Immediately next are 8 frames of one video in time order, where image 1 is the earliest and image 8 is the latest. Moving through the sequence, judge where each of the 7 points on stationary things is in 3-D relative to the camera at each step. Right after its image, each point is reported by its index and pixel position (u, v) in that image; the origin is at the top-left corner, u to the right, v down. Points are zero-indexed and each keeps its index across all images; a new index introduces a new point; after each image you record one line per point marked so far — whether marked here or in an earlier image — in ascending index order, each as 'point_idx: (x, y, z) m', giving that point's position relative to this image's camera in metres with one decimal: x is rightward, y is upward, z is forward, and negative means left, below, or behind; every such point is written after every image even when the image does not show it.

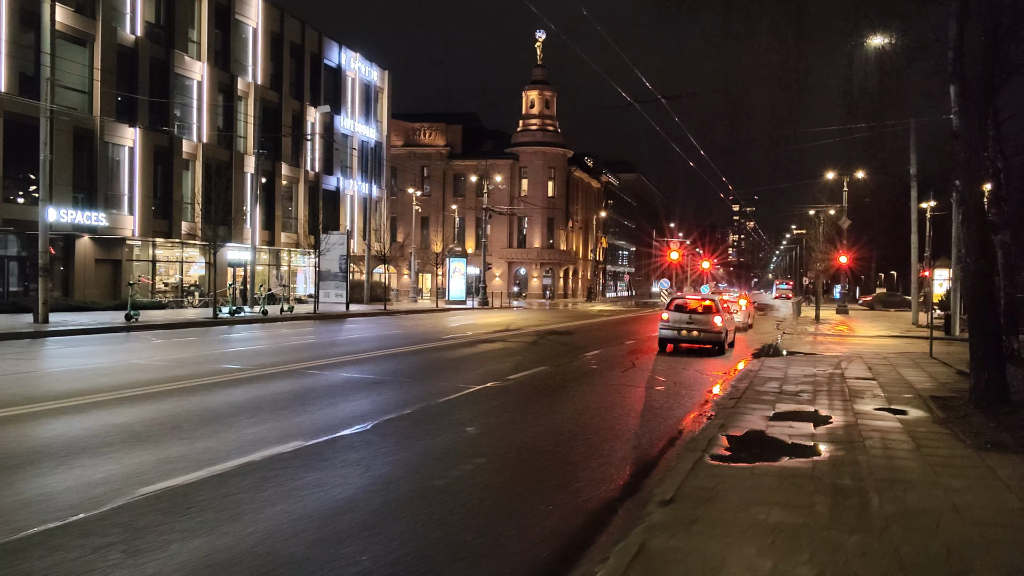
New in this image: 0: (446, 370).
0: (-0.6, -1.4, +14.7) m
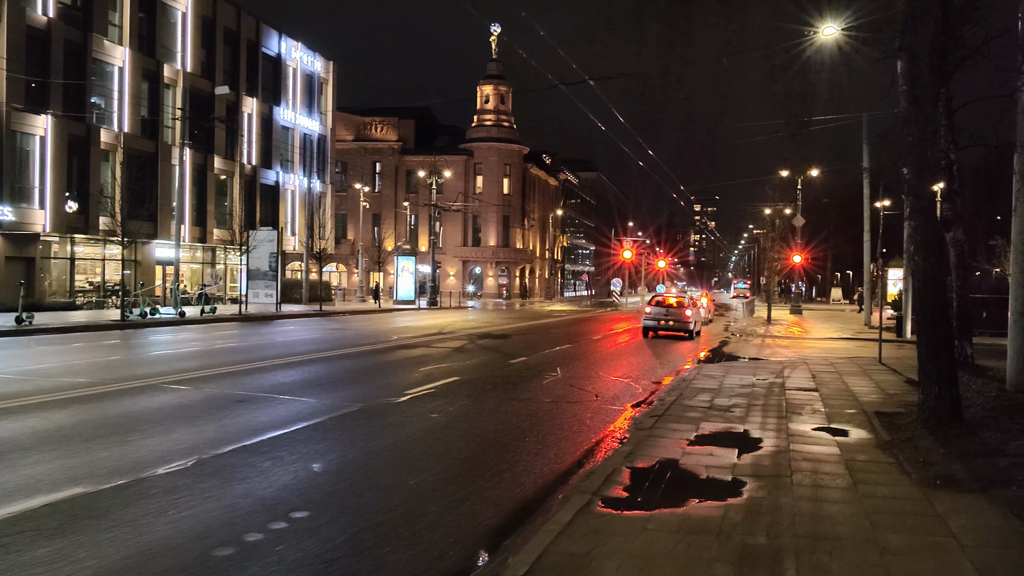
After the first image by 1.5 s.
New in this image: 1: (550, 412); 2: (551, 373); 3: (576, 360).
0: (-2.1, -1.4, +13.2) m
1: (+0.5, -1.5, +10.2) m
2: (+0.8, -1.5, +14.9) m
3: (+1.6, -1.5, +17.9) m
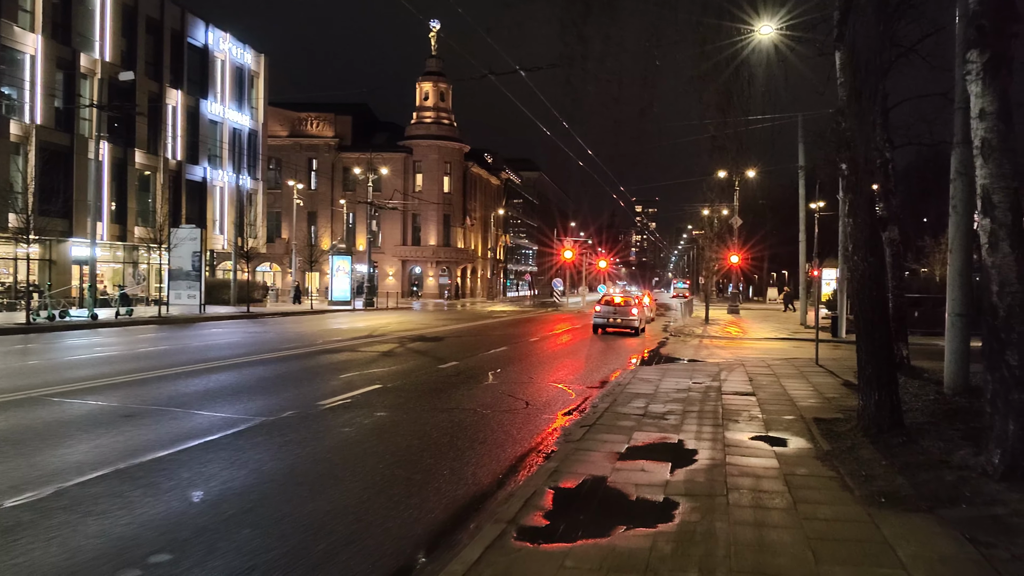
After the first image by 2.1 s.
0: (-3.2, -1.4, +12.3) m
1: (-0.4, -1.5, +9.5) m
2: (-0.5, -1.5, +14.3) m
3: (+0.1, -1.5, +17.2) m
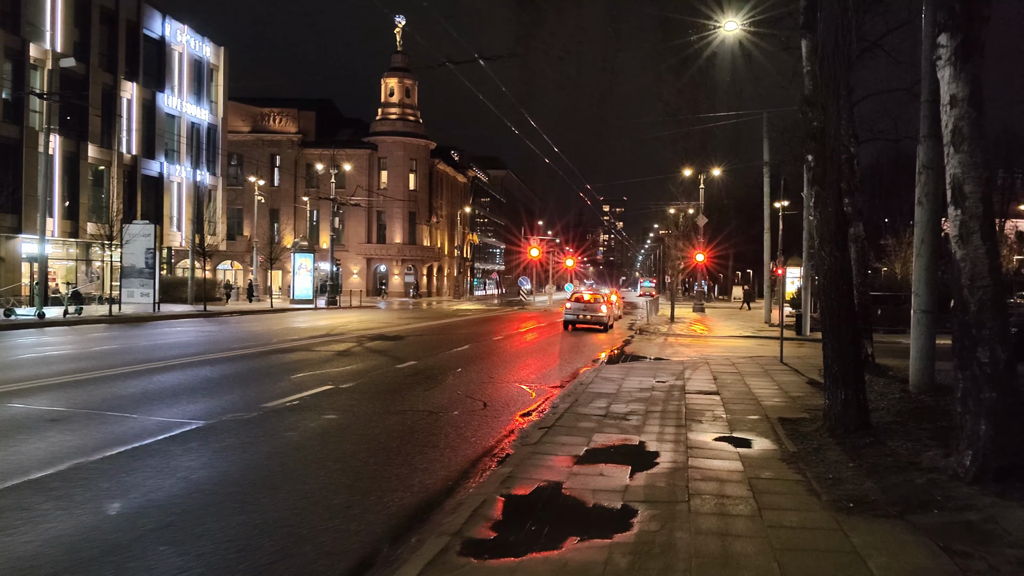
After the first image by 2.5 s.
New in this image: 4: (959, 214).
0: (-3.8, -1.3, +11.7) m
1: (-0.9, -1.5, +9.1) m
2: (-1.1, -1.4, +13.8) m
3: (-0.7, -1.5, +16.8) m
4: (+3.5, +0.6, +6.3) m
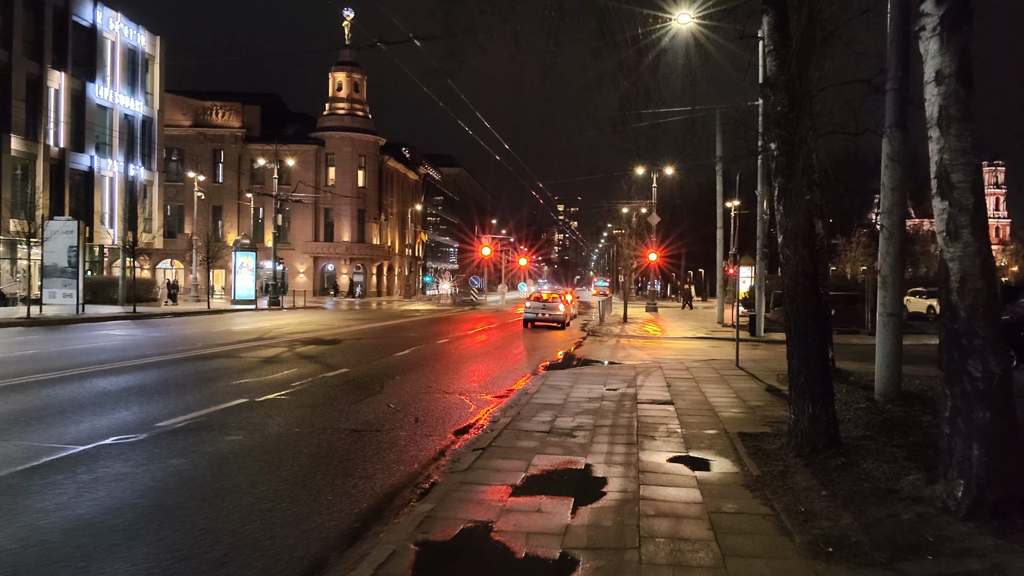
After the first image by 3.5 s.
0: (-4.6, -1.4, +10.5) m
1: (-1.6, -1.5, +8.1) m
2: (-2.1, -1.5, +12.8) m
3: (-1.8, -1.5, +15.8) m
4: (+3.0, +0.6, +5.5) m
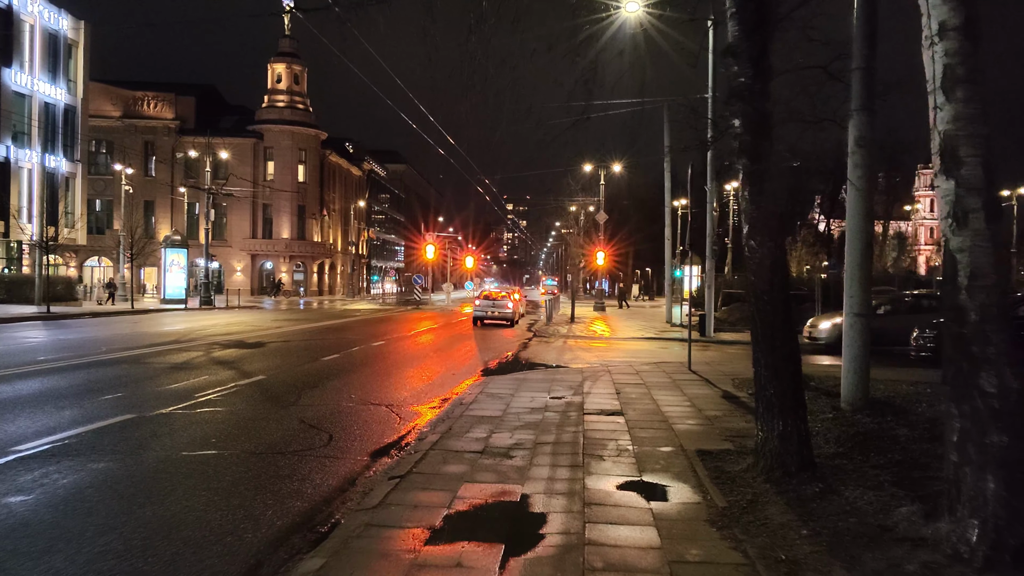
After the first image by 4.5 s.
0: (-5.4, -1.3, +9.1) m
1: (-2.2, -1.5, +6.8) m
2: (-3.0, -1.4, +11.5) m
3: (-2.9, -1.5, +14.5) m
4: (+2.5, +0.6, +4.6) m
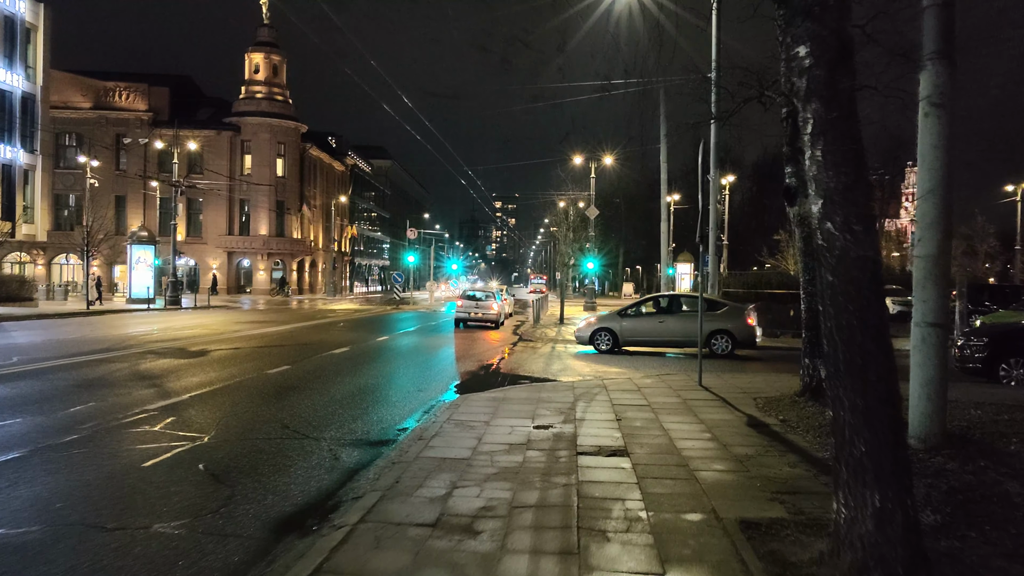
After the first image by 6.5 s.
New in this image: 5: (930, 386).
0: (-5.7, -1.4, +6.9) m
1: (-2.4, -1.5, +4.7) m
2: (-3.3, -1.5, +9.4) m
3: (-3.2, -1.5, +12.4) m
4: (+2.3, +0.6, +2.5) m
5: (+3.6, -0.8, +6.9) m
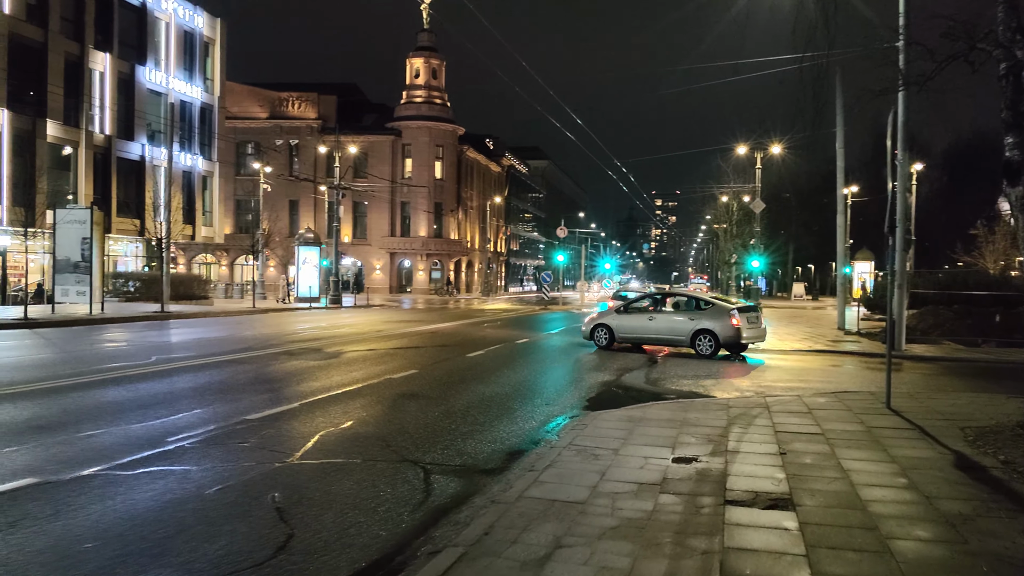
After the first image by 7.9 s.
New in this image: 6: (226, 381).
0: (-4.7, -1.4, +6.6) m
1: (-1.9, -1.5, +3.8) m
2: (-1.9, -1.5, +8.5) m
3: (-1.2, -1.5, +11.5) m
4: (+2.3, +0.5, +0.8) m
5: (+4.4, -0.8, +4.7) m
6: (-4.0, -1.3, +10.8) m
